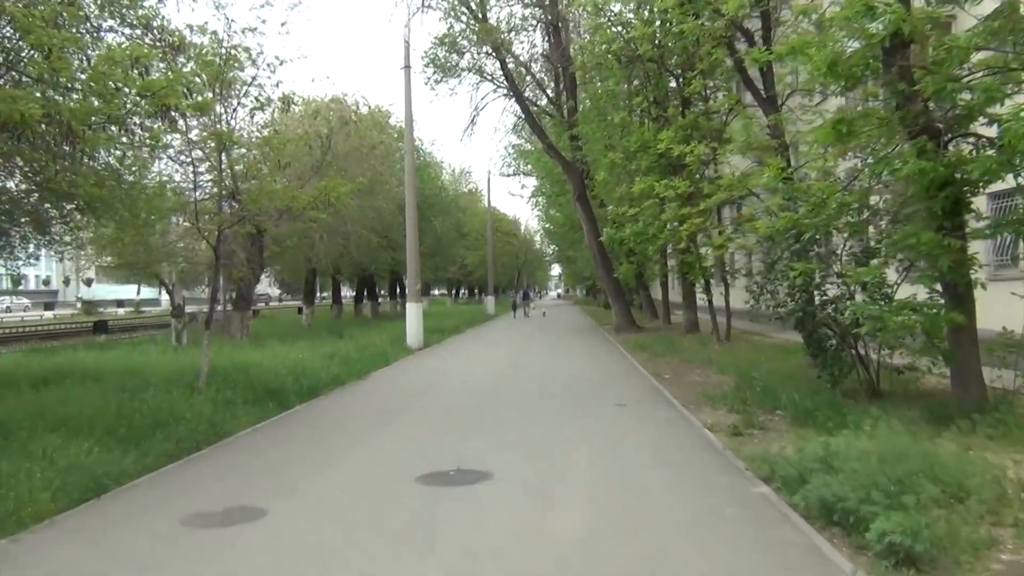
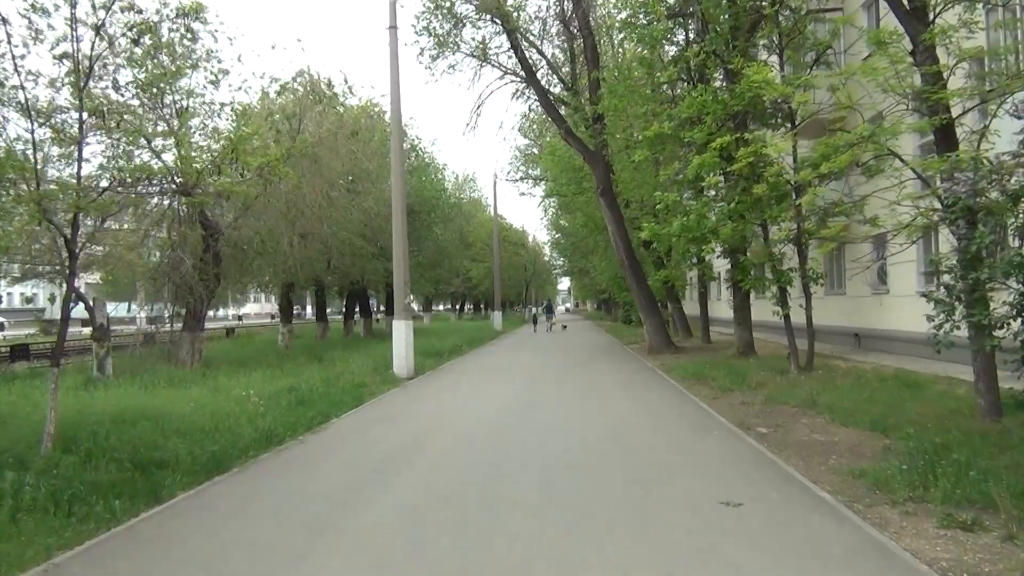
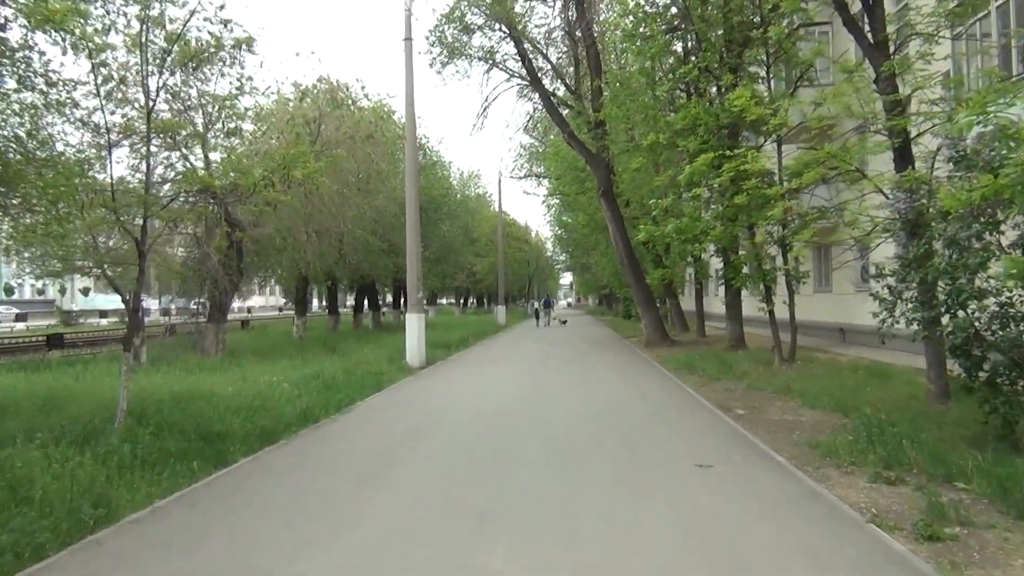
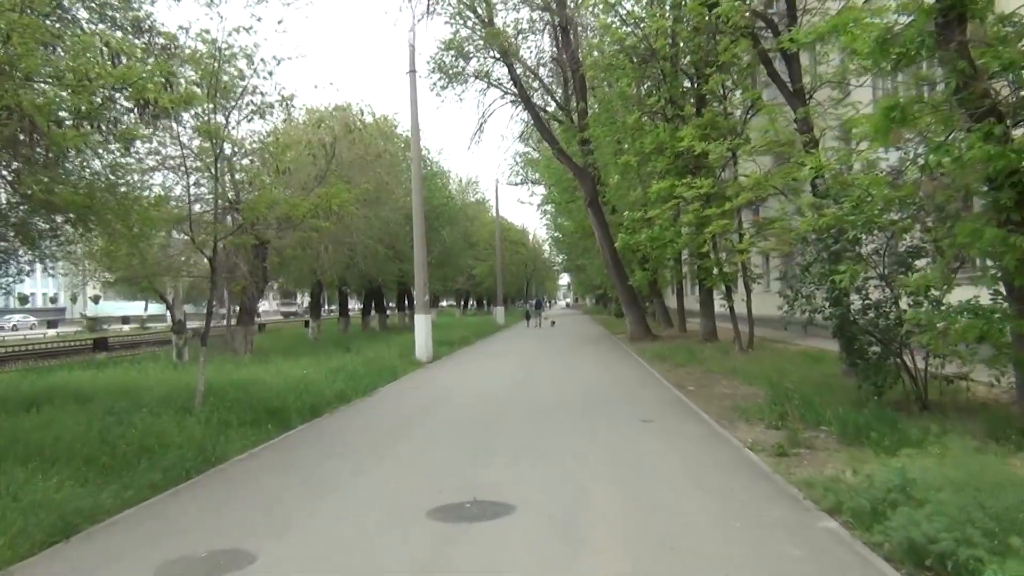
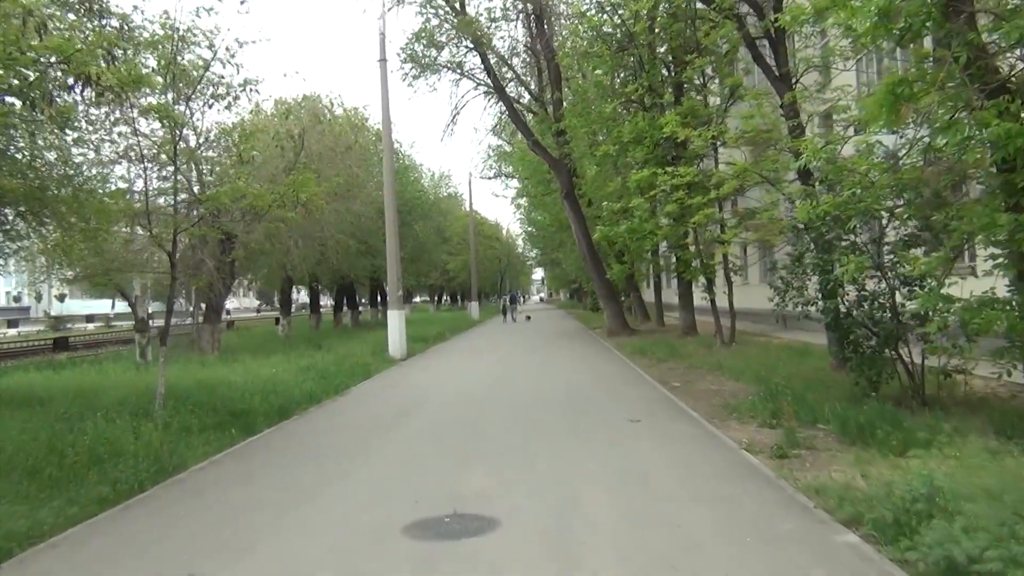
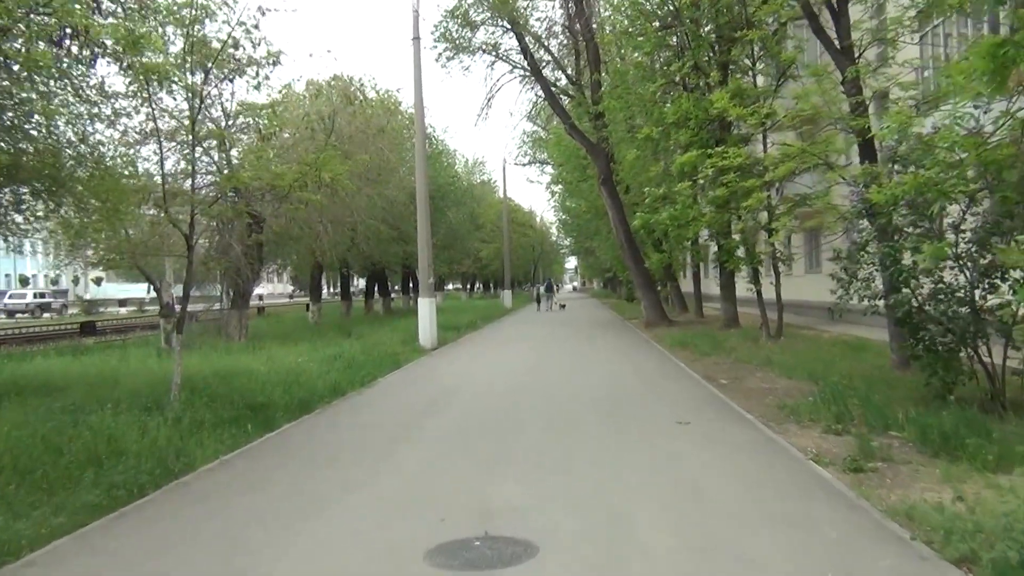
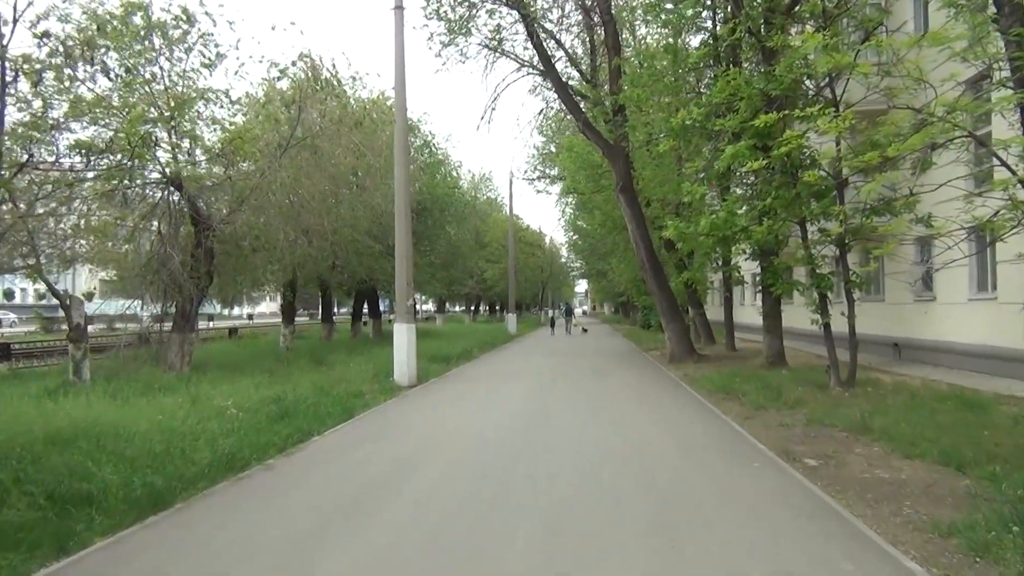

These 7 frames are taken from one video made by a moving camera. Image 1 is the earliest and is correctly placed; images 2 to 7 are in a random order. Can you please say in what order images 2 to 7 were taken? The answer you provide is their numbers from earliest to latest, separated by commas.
4, 5, 6, 3, 2, 7
